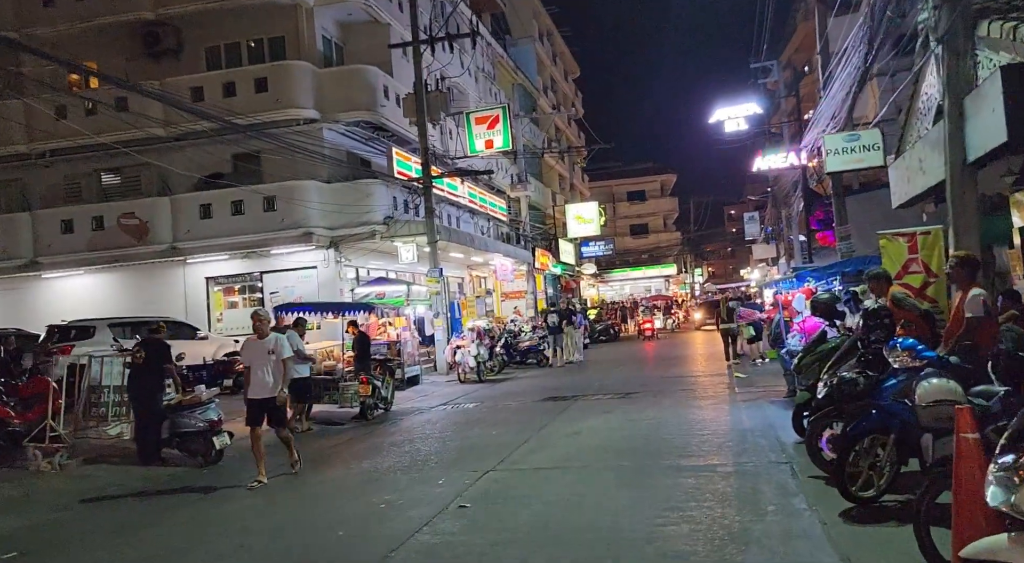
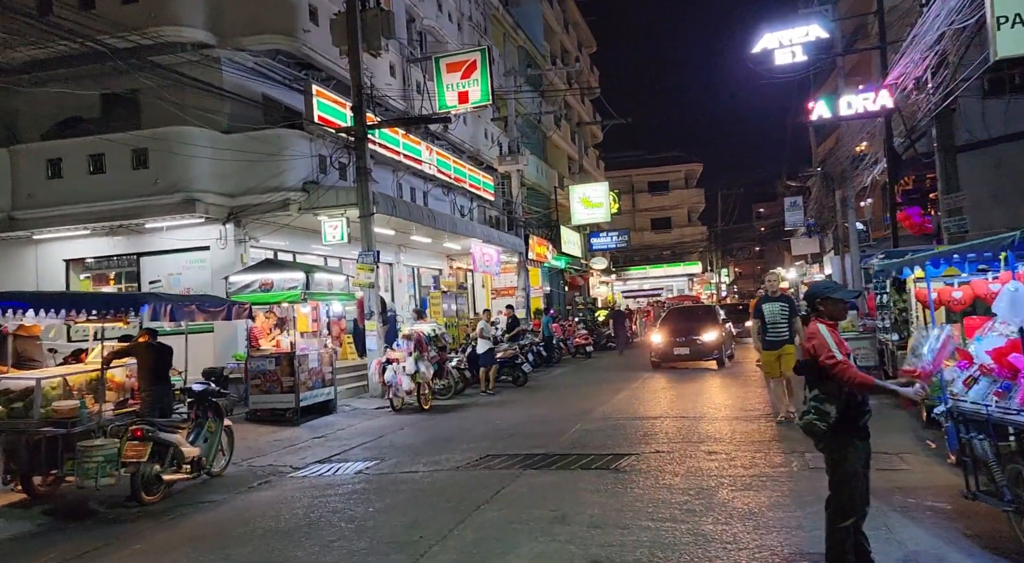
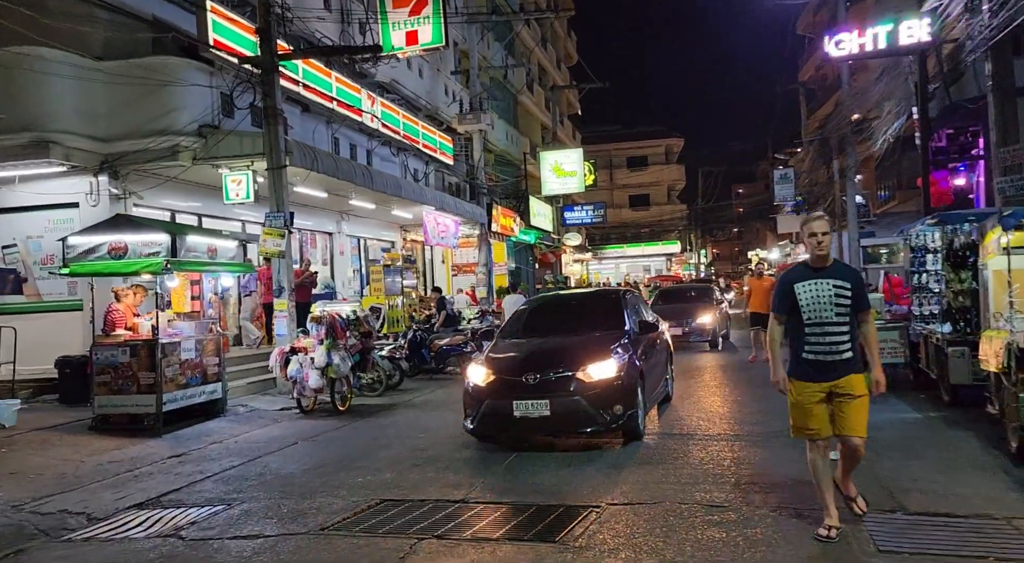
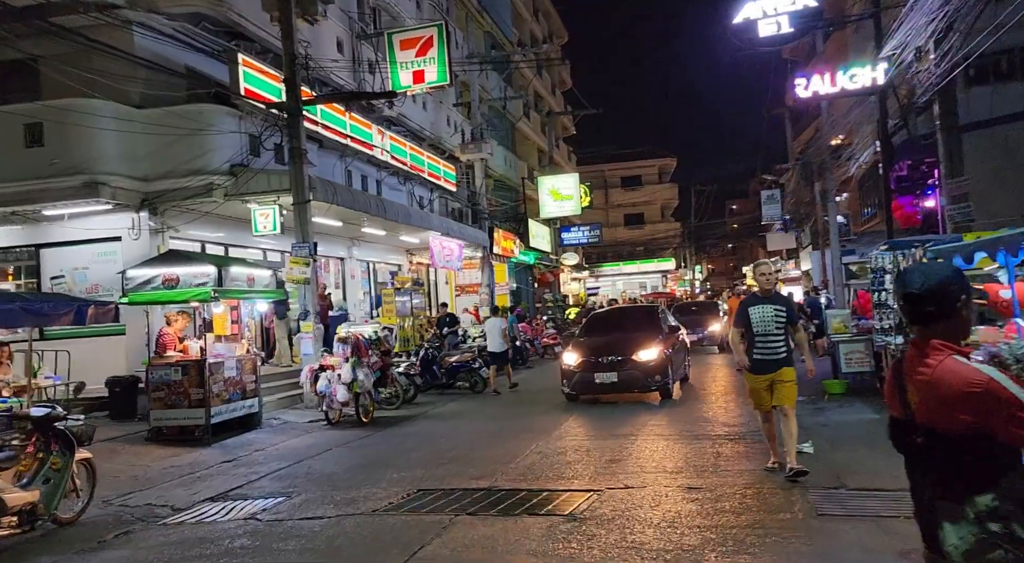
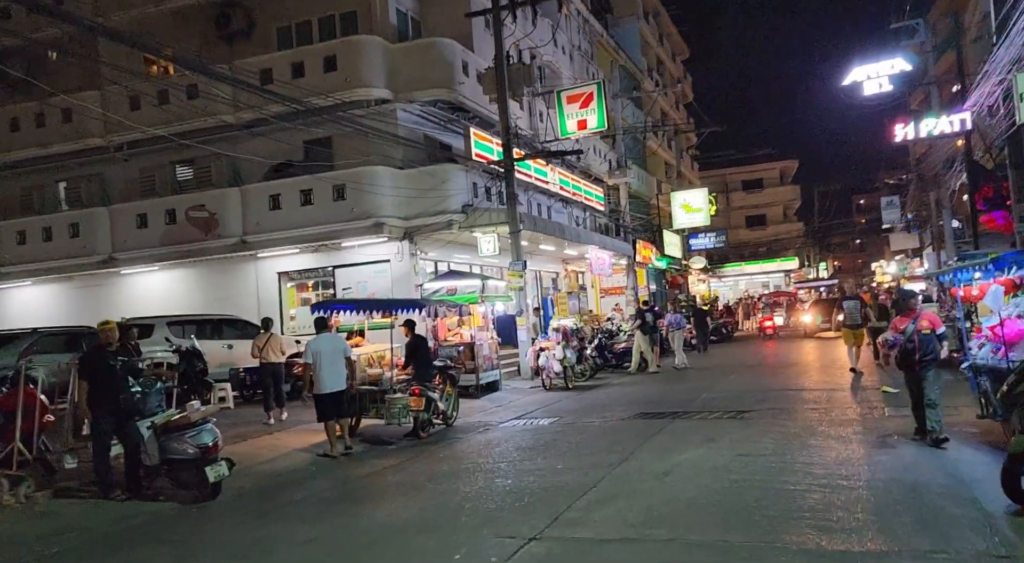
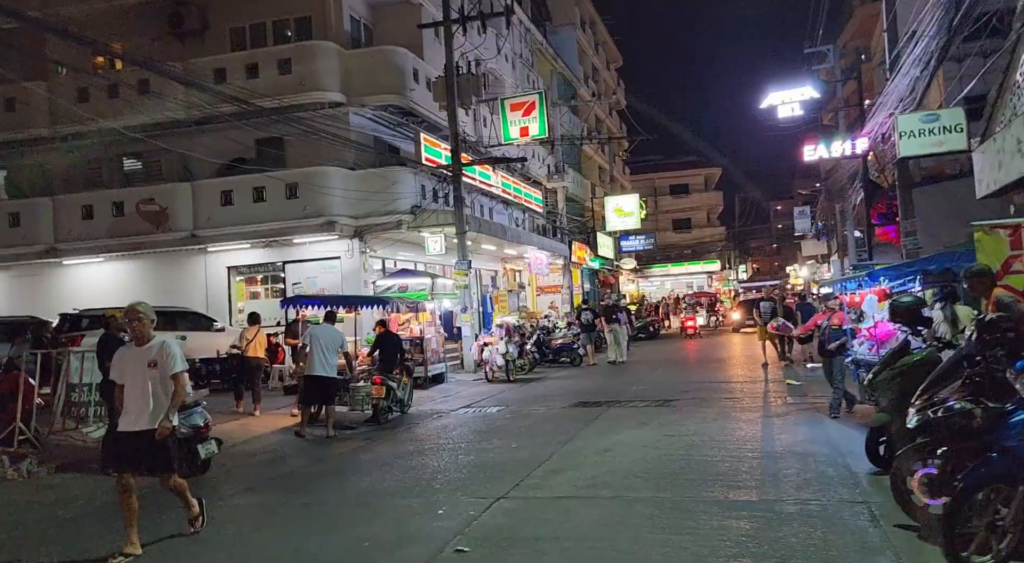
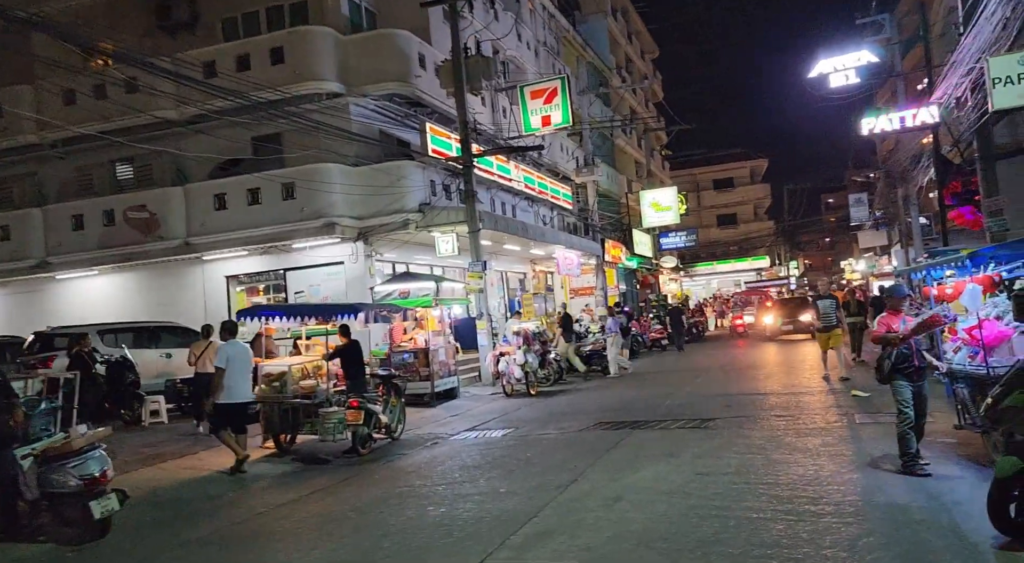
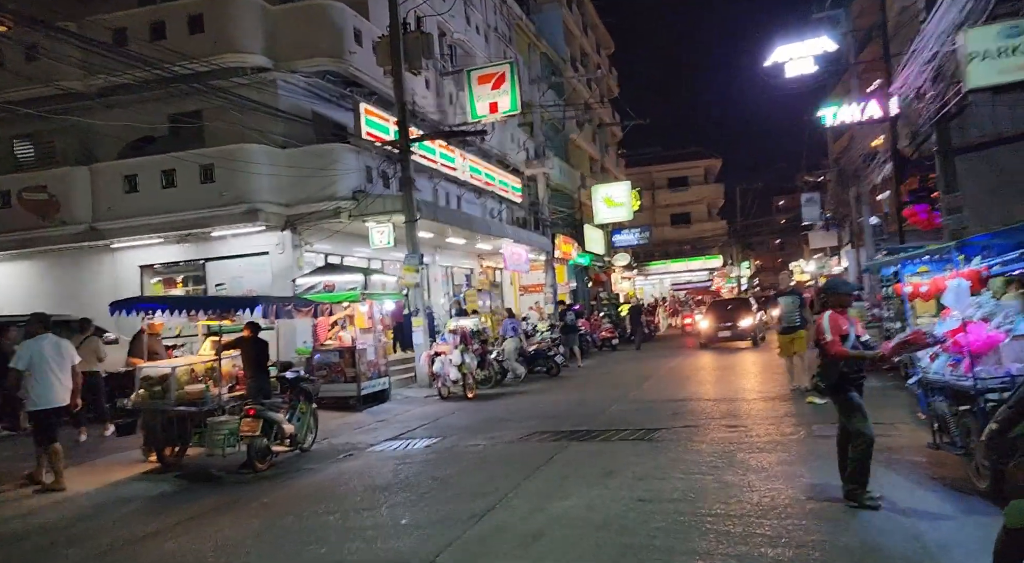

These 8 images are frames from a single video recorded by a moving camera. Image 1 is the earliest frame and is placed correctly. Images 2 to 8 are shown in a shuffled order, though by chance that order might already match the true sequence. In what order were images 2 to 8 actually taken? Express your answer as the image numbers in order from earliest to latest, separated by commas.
6, 5, 7, 8, 2, 4, 3
